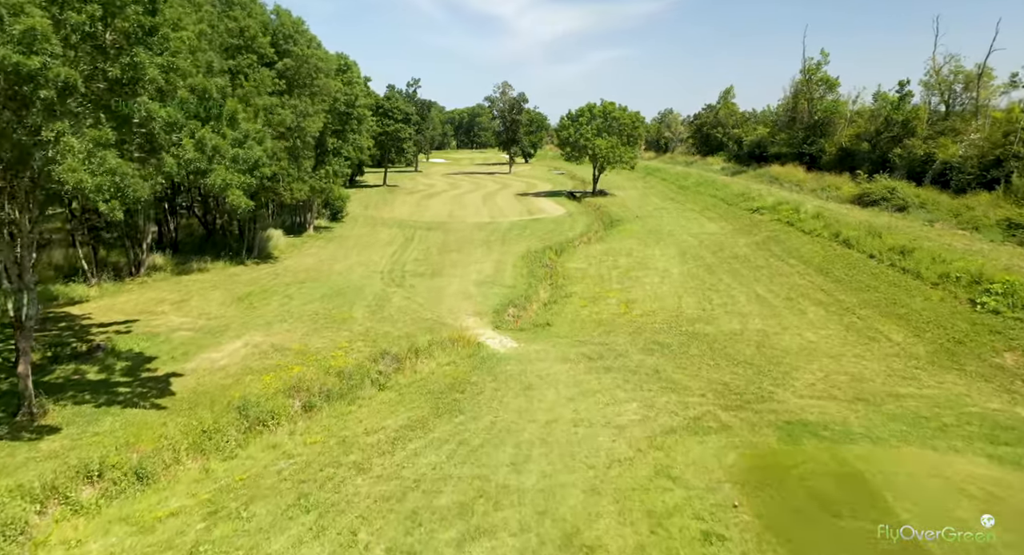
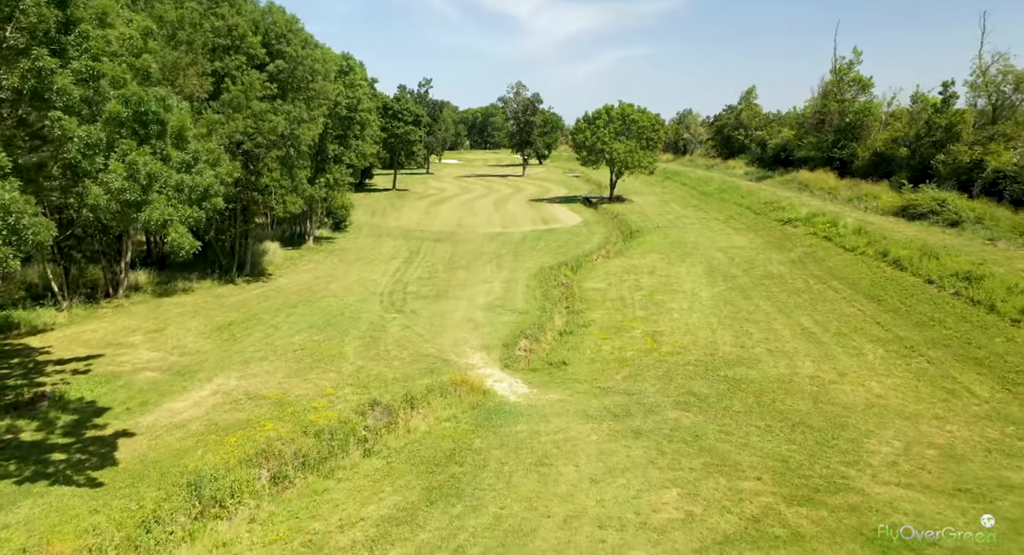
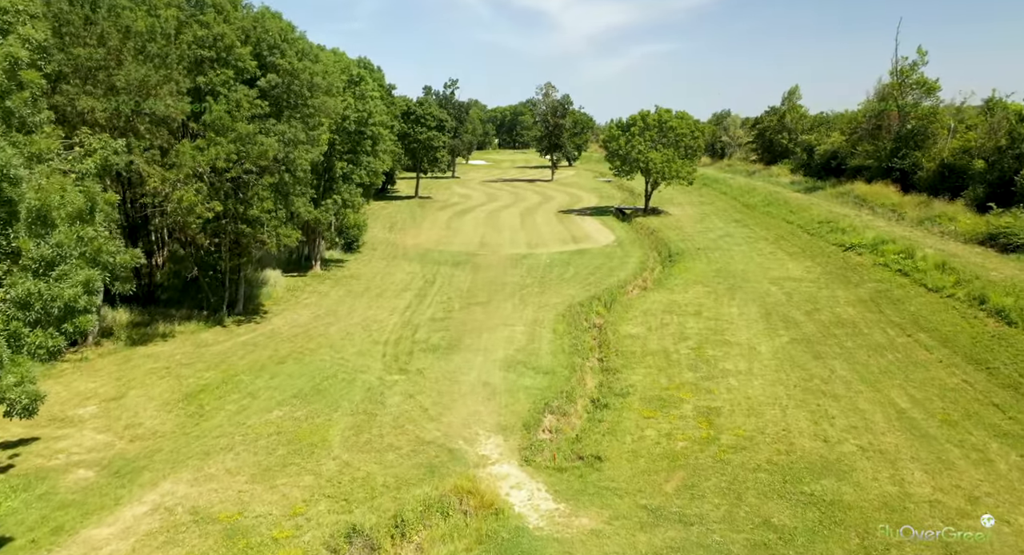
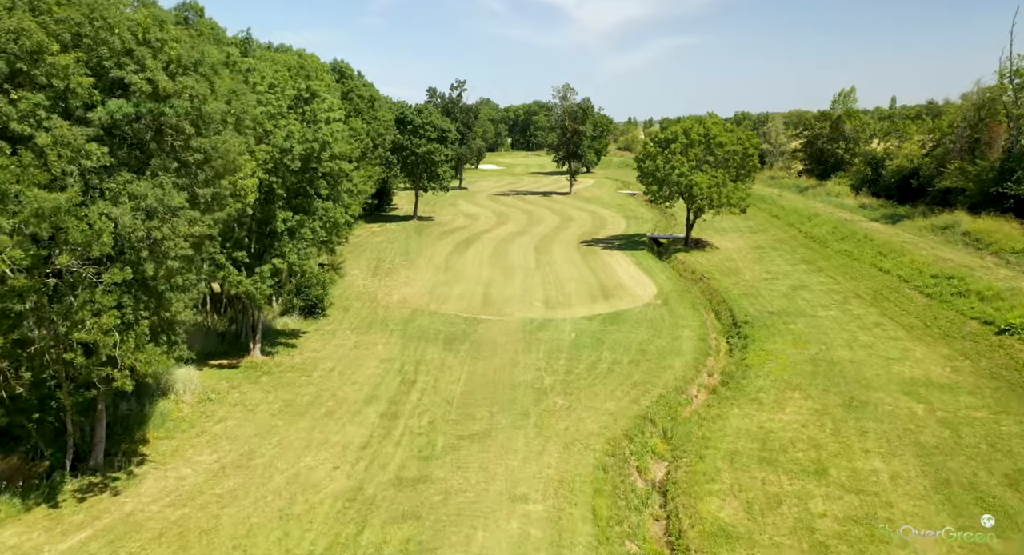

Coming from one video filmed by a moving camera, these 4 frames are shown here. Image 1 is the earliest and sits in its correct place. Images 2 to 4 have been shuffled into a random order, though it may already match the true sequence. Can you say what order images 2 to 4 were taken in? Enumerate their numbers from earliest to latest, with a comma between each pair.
2, 3, 4
